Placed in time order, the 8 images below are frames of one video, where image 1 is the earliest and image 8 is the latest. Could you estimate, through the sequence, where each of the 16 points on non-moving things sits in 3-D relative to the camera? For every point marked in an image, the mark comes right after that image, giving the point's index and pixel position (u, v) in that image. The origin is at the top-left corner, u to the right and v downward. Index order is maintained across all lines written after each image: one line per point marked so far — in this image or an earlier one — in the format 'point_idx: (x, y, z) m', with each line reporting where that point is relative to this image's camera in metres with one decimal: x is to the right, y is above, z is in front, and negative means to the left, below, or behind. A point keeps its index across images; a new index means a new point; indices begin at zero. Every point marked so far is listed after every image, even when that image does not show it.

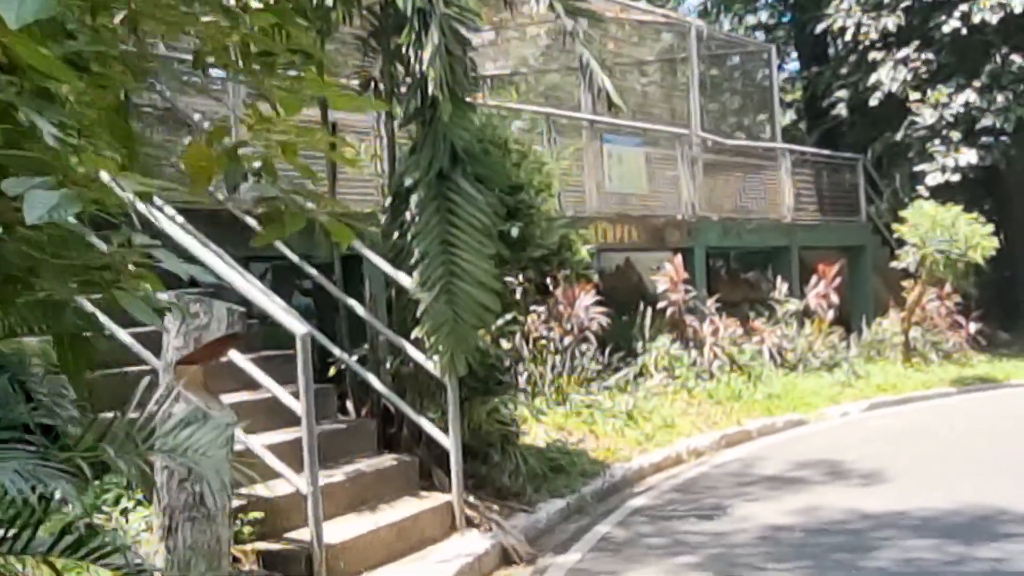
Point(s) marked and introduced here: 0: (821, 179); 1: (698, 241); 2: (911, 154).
0: (+4.3, +1.5, +18.4) m
1: (+2.1, +0.5, +15.1) m
2: (+5.8, +2.0, +19.2) m
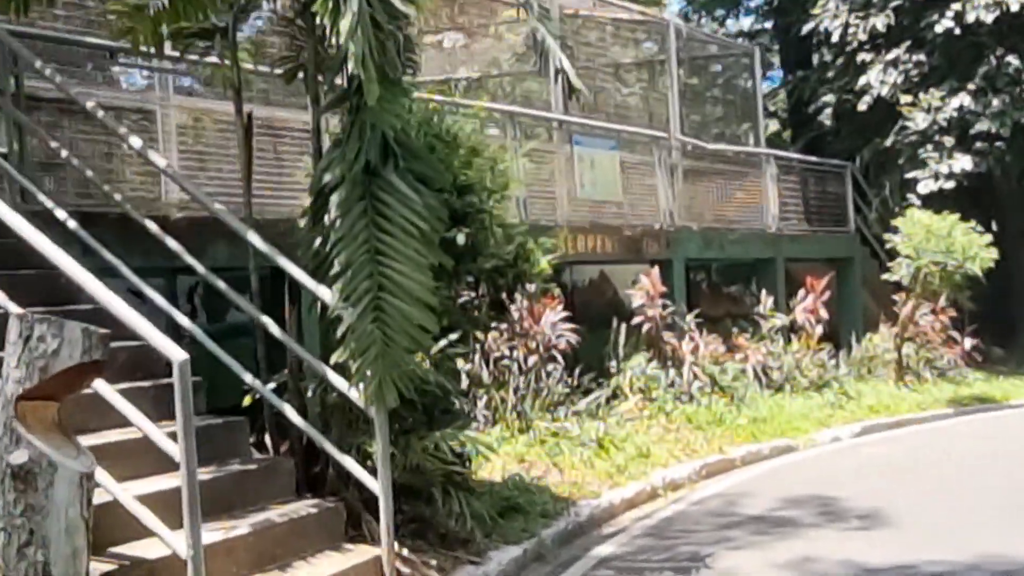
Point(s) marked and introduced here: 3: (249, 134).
0: (+3.9, +1.3, +17.4) m
1: (+1.7, +0.4, +14.1) m
2: (+5.4, +1.8, +18.3) m
3: (-1.3, +0.7, +6.5) m
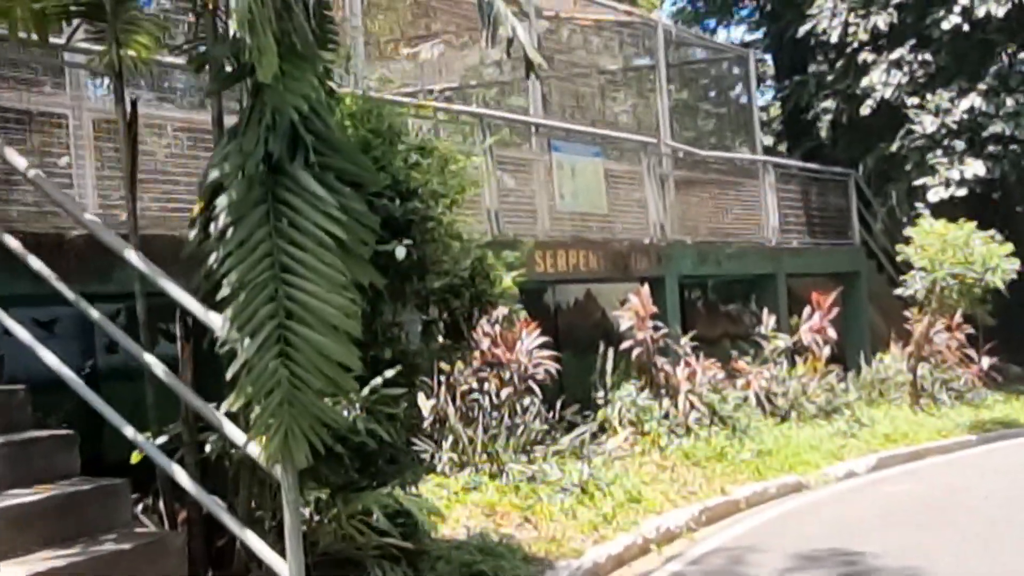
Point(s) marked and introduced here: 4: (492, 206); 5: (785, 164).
0: (+3.7, +1.1, +16.2) m
1: (+1.5, +0.2, +12.9) m
2: (+5.1, +1.6, +17.1) m
3: (-1.5, +0.6, +5.3) m
4: (-0.1, +0.6, +10.2) m
5: (+3.2, +1.4, +15.4) m
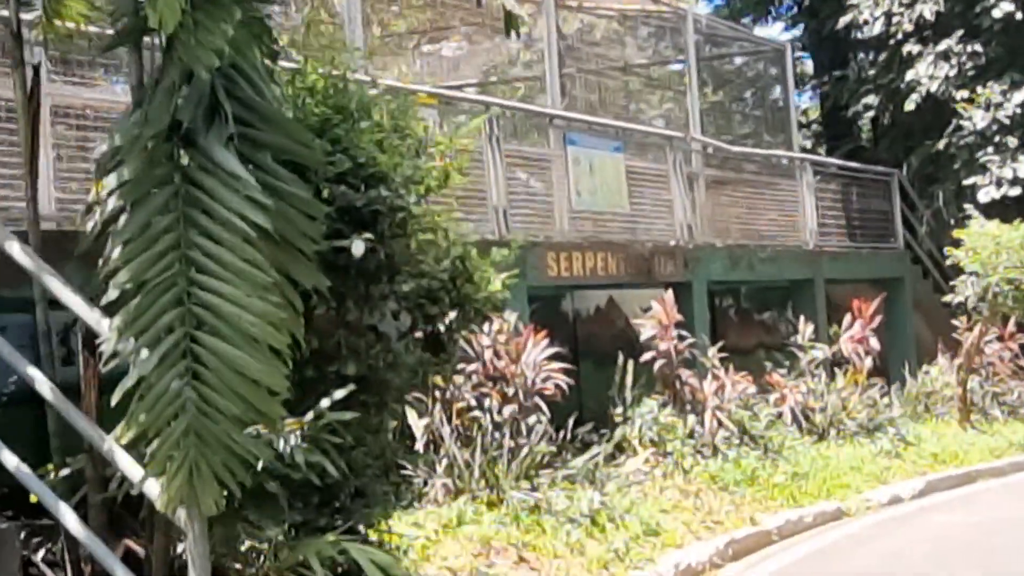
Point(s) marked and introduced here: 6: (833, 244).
0: (+3.9, +1.0, +15.2) m
1: (+1.7, +0.1, +11.9) m
2: (+5.4, +1.5, +16.0) m
3: (-1.6, +0.6, +4.4) m
4: (-0.1, +0.6, +9.3) m
5: (+3.4, +1.4, +14.4) m
6: (+3.6, +0.5, +14.7) m
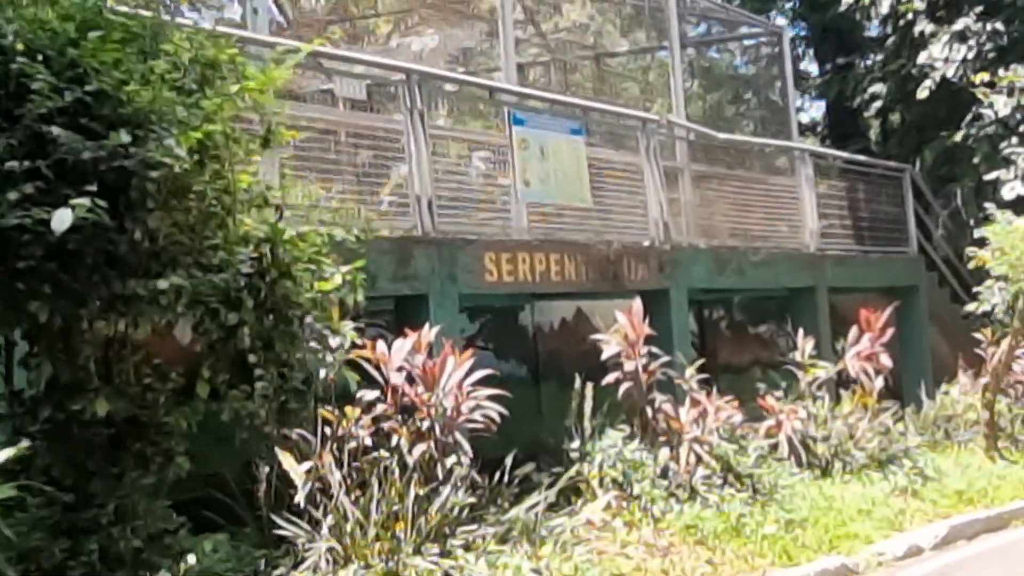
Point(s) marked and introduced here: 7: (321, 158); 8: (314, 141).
0: (+3.5, +0.9, +13.4) m
1: (+1.3, +0.1, +10.2) m
2: (+5.0, +1.4, +14.3) m
3: (-2.0, +0.6, +2.7) m
4: (-0.5, +0.5, +7.6) m
5: (+3.0, +1.3, +12.7) m
6: (+3.2, +0.4, +13.0) m
7: (-1.0, +0.7, +7.0) m
8: (-1.0, +0.8, +6.9) m
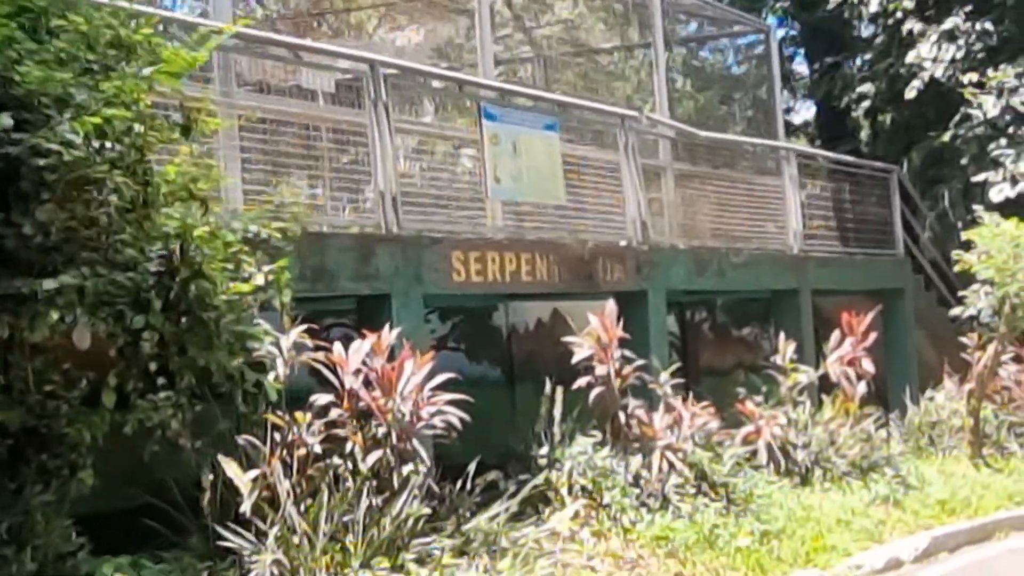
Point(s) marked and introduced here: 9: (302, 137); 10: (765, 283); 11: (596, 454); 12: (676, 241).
0: (+3.3, +0.9, +13.2) m
1: (+1.1, 0.0, +9.9) m
2: (+4.8, +1.3, +14.0) m
3: (-2.2, +0.6, +2.4) m
4: (-0.7, +0.6, +7.3) m
5: (+2.8, +1.3, +12.4) m
6: (+3.0, +0.4, +12.7) m
7: (-1.2, +0.7, +6.7) m
8: (-1.2, +0.8, +6.6) m
9: (-1.1, +0.8, +6.8) m
10: (+2.3, 0.0, +11.7) m
11: (+0.5, -1.0, +7.8) m
12: (+1.3, +0.4, +10.5) m
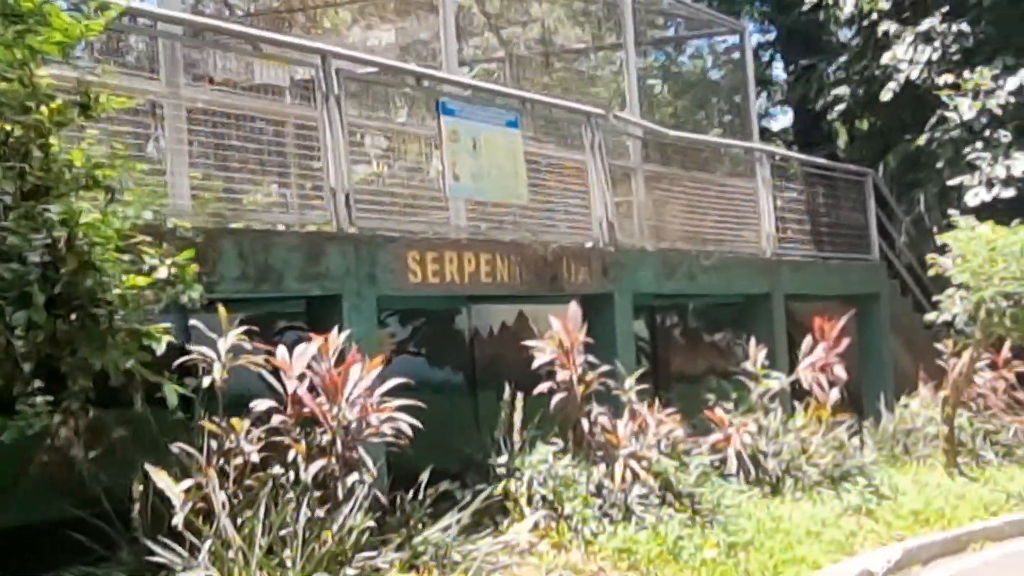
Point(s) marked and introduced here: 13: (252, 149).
0: (+3.0, +0.9, +12.9) m
1: (+0.8, 0.0, +9.6) m
2: (+4.5, +1.3, +13.8) m
3: (-2.4, +0.7, +2.1) m
4: (-0.9, +0.5, +7.0) m
5: (+2.5, +1.2, +12.2) m
6: (+2.7, +0.3, +12.5) m
7: (-1.4, +0.7, +6.4) m
8: (-1.4, +0.8, +6.3) m
9: (-1.3, +0.8, +6.5) m
10: (+2.0, 0.0, +11.5) m
11: (+0.3, -1.0, +7.5) m
12: (+1.0, +0.3, +10.2) m
13: (-1.3, +0.7, +6.5) m
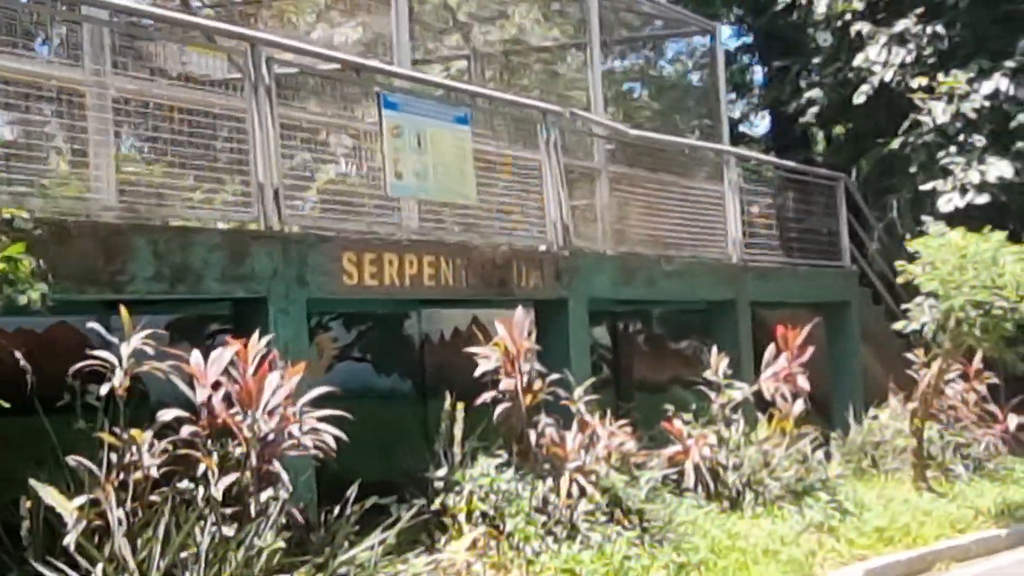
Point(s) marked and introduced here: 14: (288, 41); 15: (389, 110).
0: (+2.6, +0.8, +12.6) m
1: (+0.4, 0.0, +9.2) m
2: (+4.1, +1.2, +13.5) m
3: (-2.6, +0.7, +1.7) m
4: (-1.2, +0.5, +6.6) m
5: (+2.2, +1.2, +11.8) m
6: (+2.3, +0.3, +12.1) m
7: (-1.7, +0.7, +5.9) m
8: (-1.7, +0.8, +5.9) m
9: (-1.6, +0.8, +6.1) m
10: (+1.6, 0.0, +11.1) m
11: (-0.1, -1.0, +7.1) m
12: (+0.7, +0.3, +9.8) m
13: (-1.6, +0.7, +6.1) m
14: (-1.1, +1.2, +6.7) m
15: (-0.7, +1.0, +7.6) m
